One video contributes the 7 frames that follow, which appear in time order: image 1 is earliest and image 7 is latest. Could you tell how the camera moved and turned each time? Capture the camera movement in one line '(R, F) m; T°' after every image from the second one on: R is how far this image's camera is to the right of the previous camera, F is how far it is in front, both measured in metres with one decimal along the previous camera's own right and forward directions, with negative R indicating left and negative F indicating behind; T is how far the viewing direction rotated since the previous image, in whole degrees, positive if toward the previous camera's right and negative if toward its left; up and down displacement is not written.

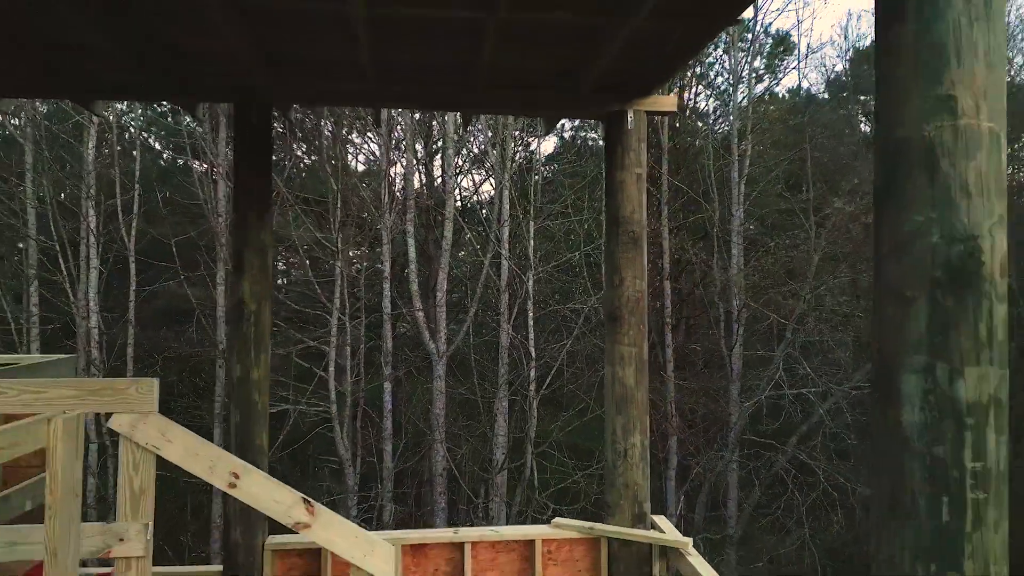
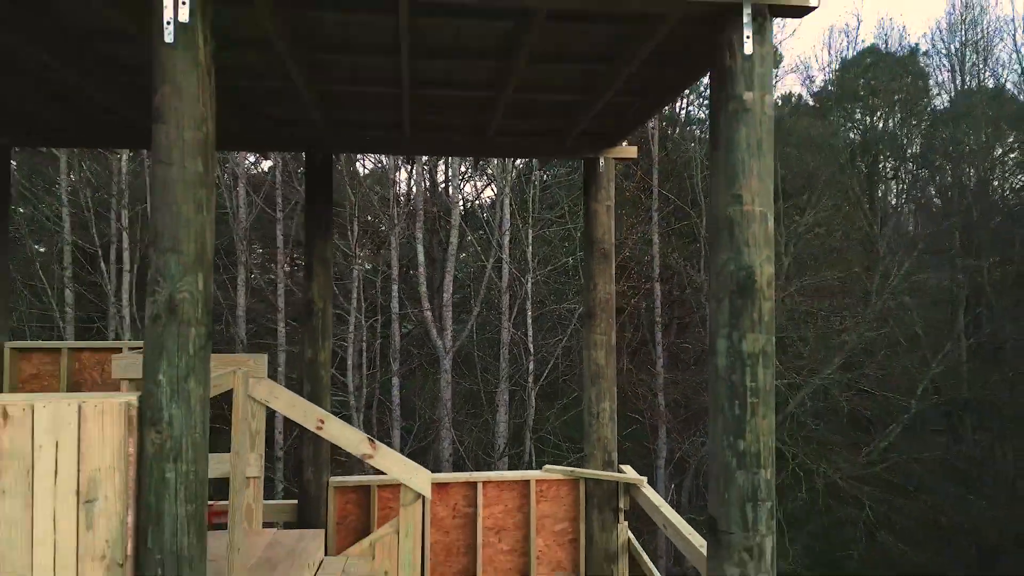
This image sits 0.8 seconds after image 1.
(0.0, -1.0) m; 0°
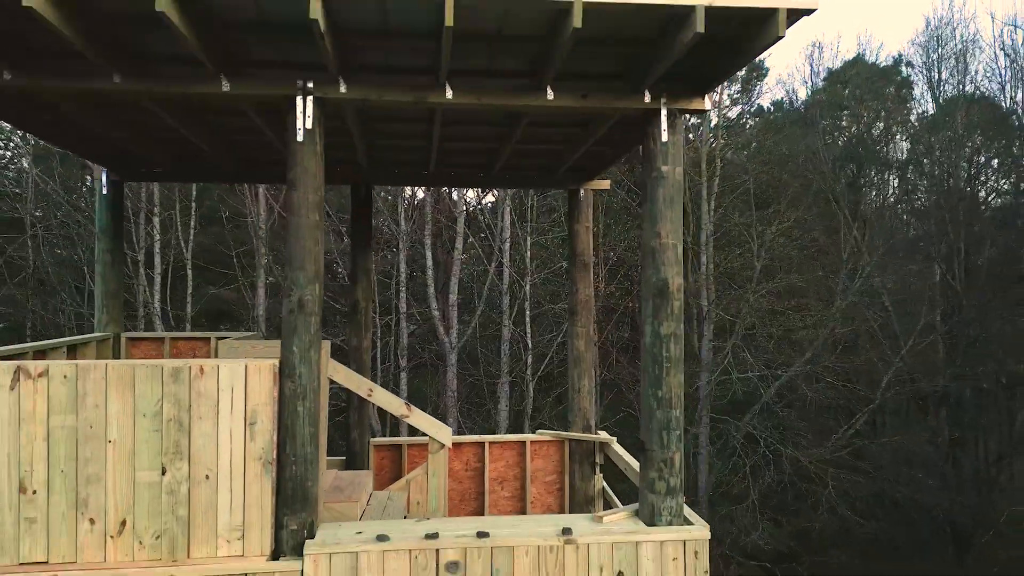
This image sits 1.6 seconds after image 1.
(0.0, -1.1) m; 0°
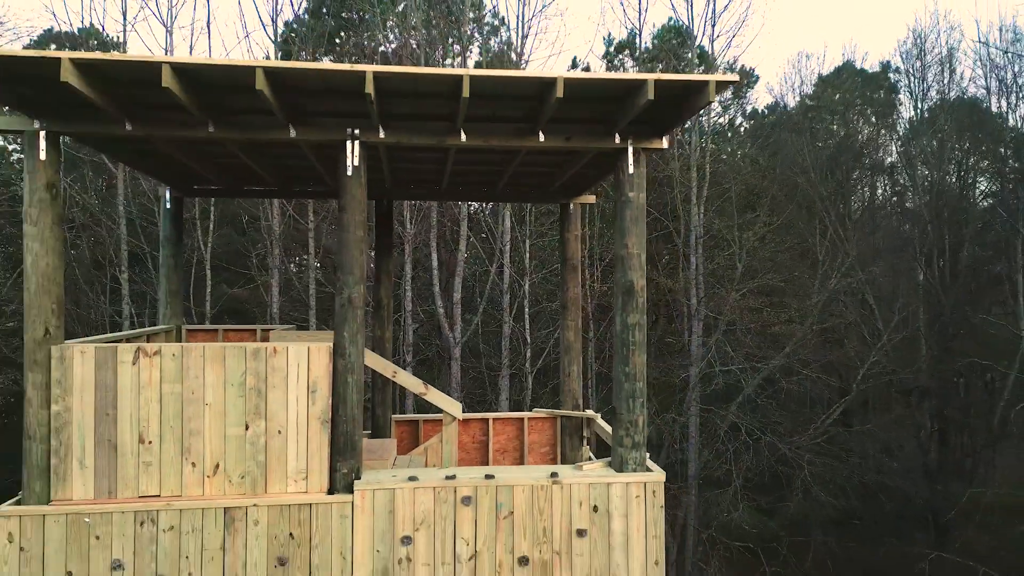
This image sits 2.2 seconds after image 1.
(0.0, -0.9) m; 0°
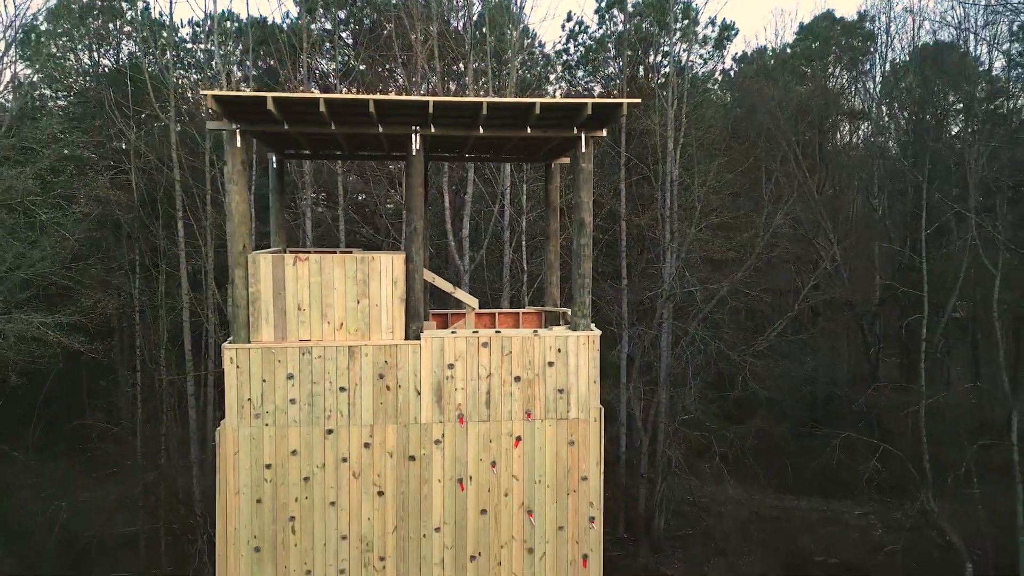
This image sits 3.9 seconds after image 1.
(0.0, -2.7) m; 0°
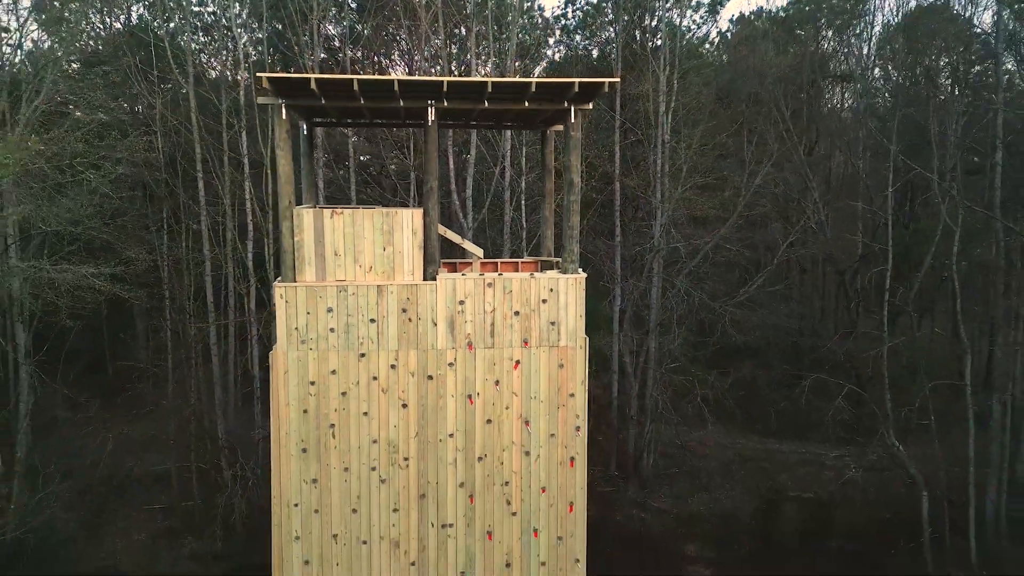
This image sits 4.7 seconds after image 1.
(0.0, -1.3) m; 0°
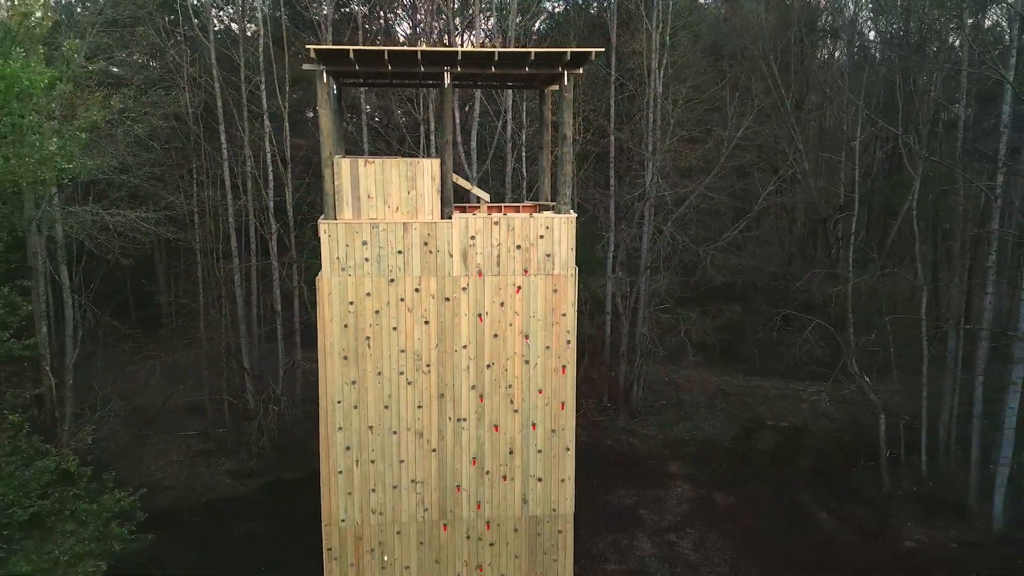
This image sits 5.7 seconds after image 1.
(0.0, -1.6) m; 0°
